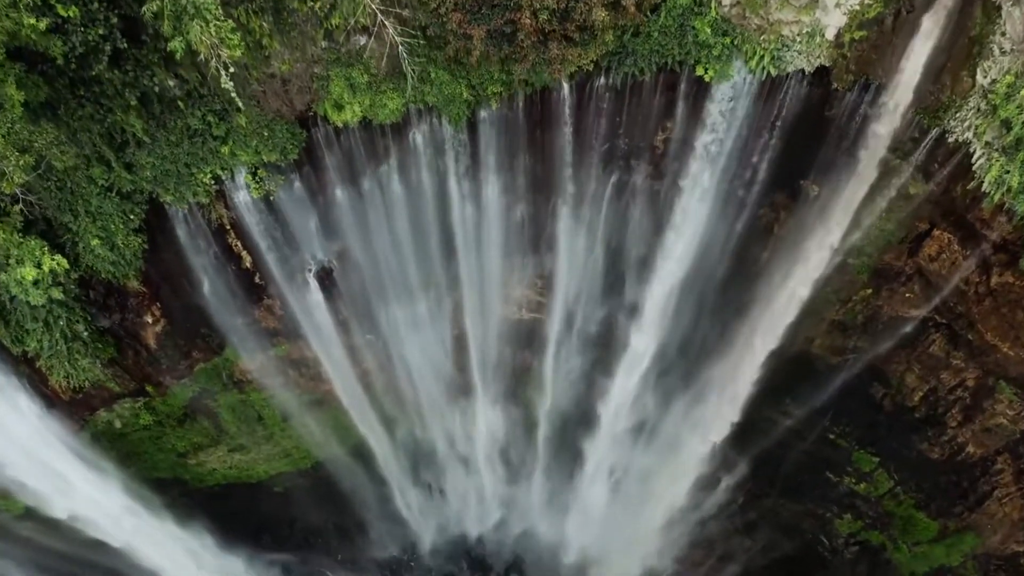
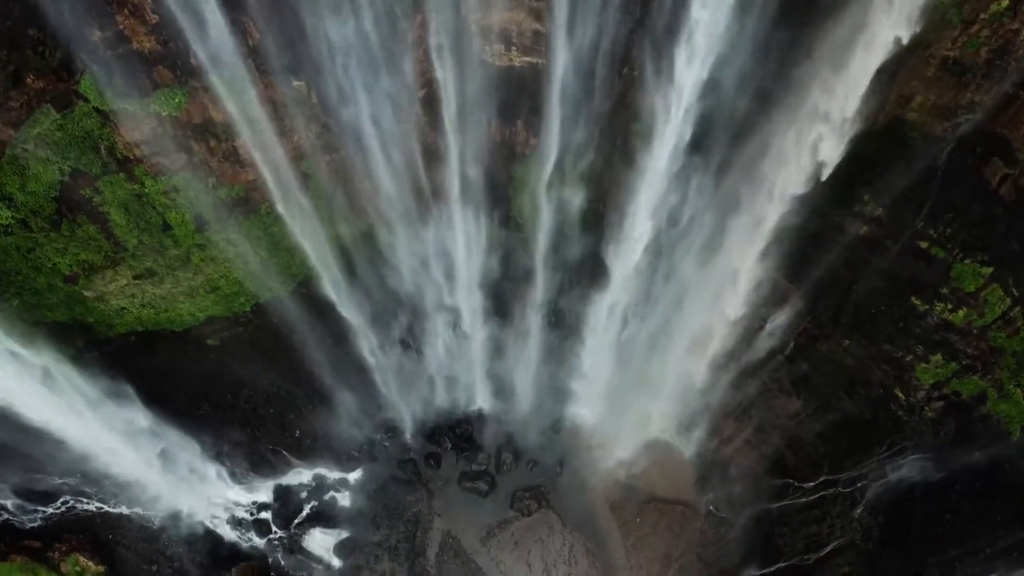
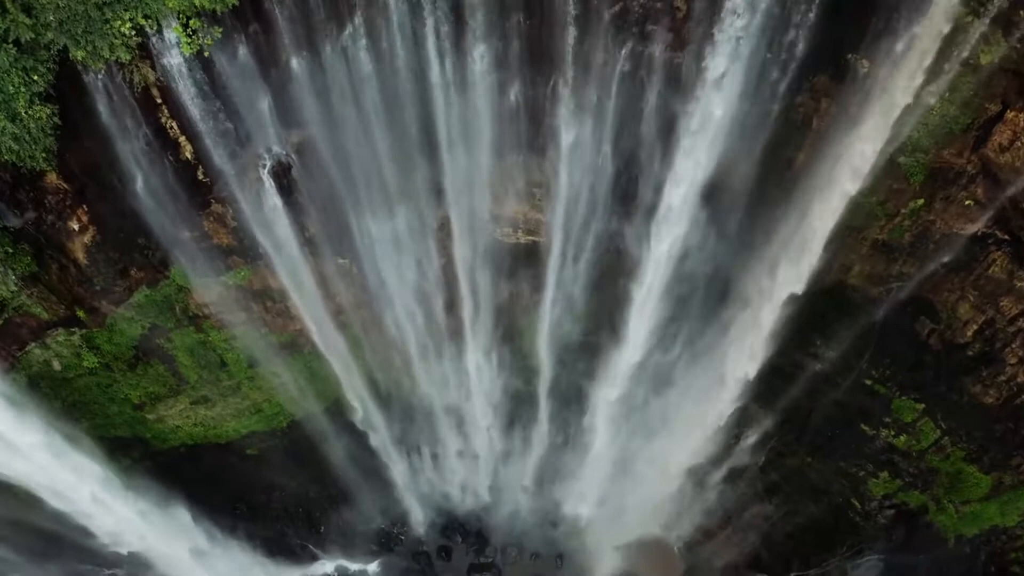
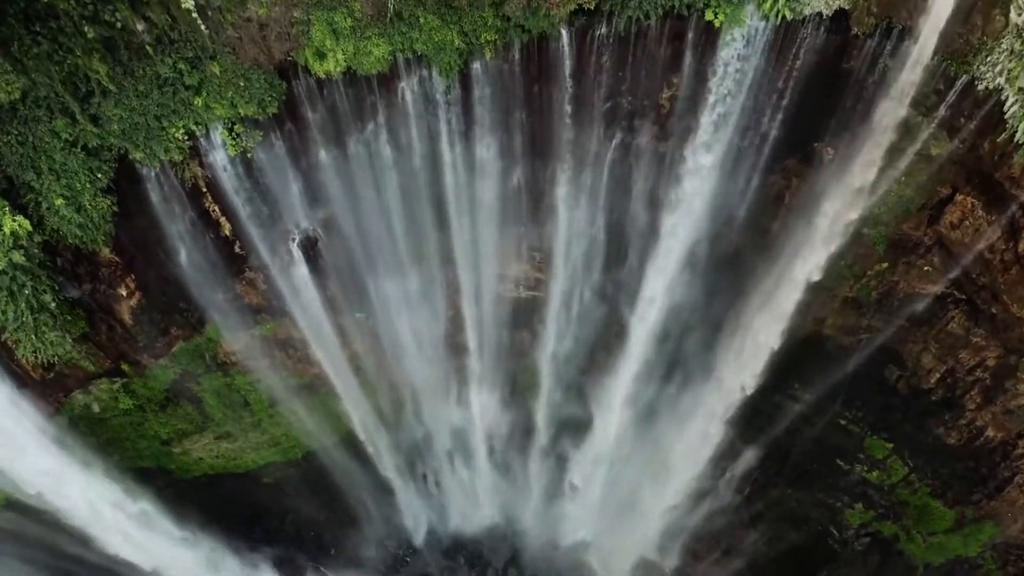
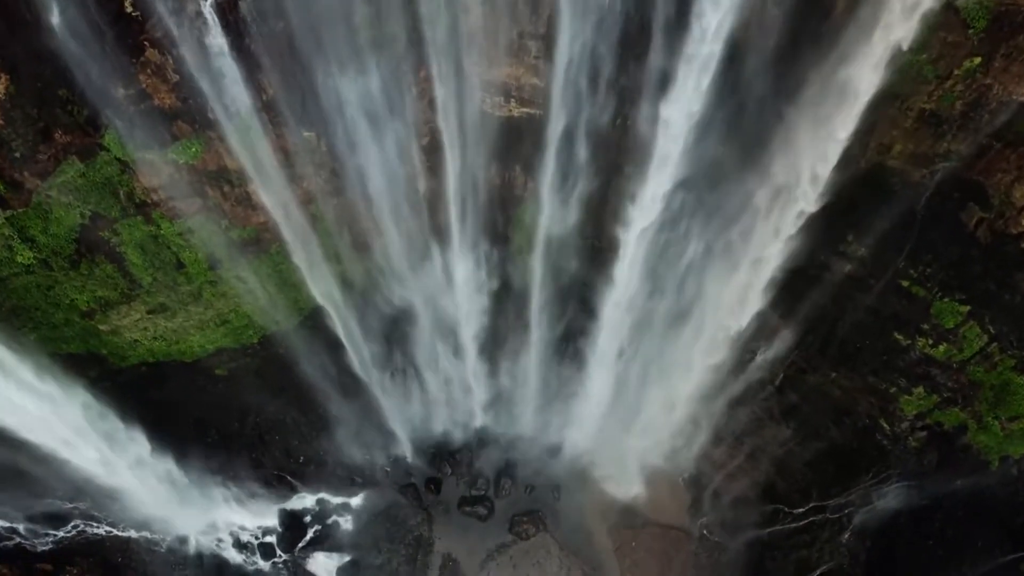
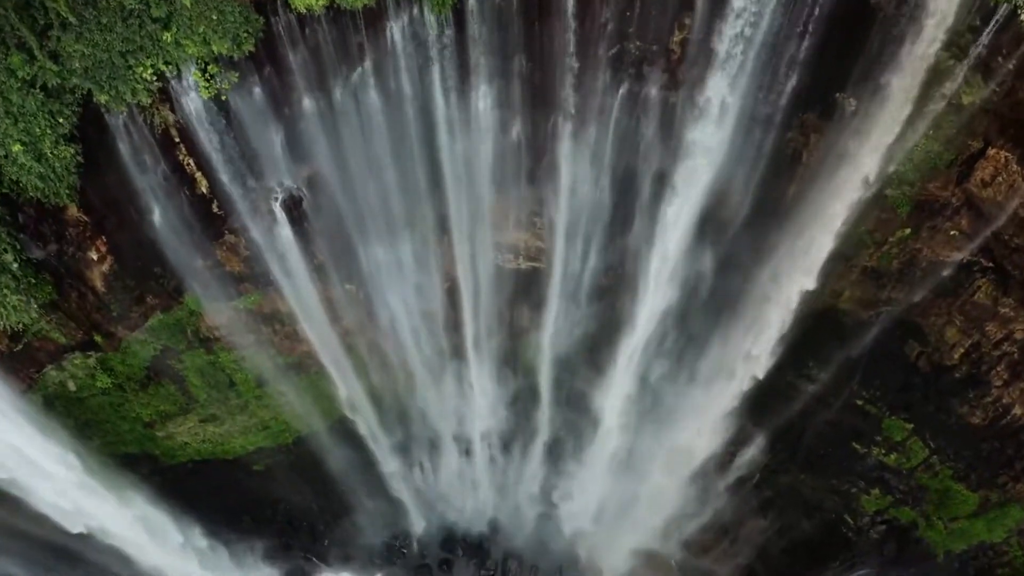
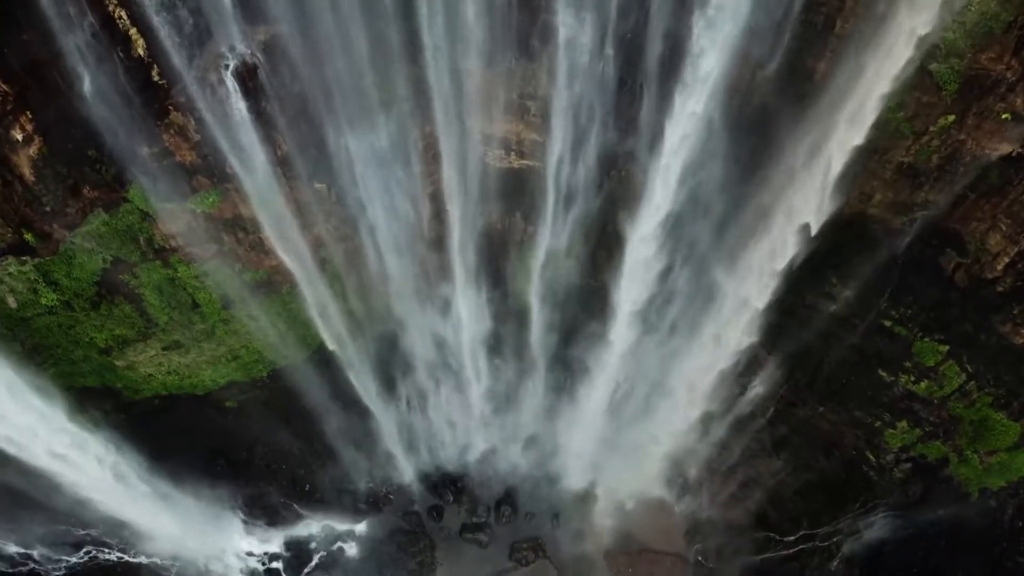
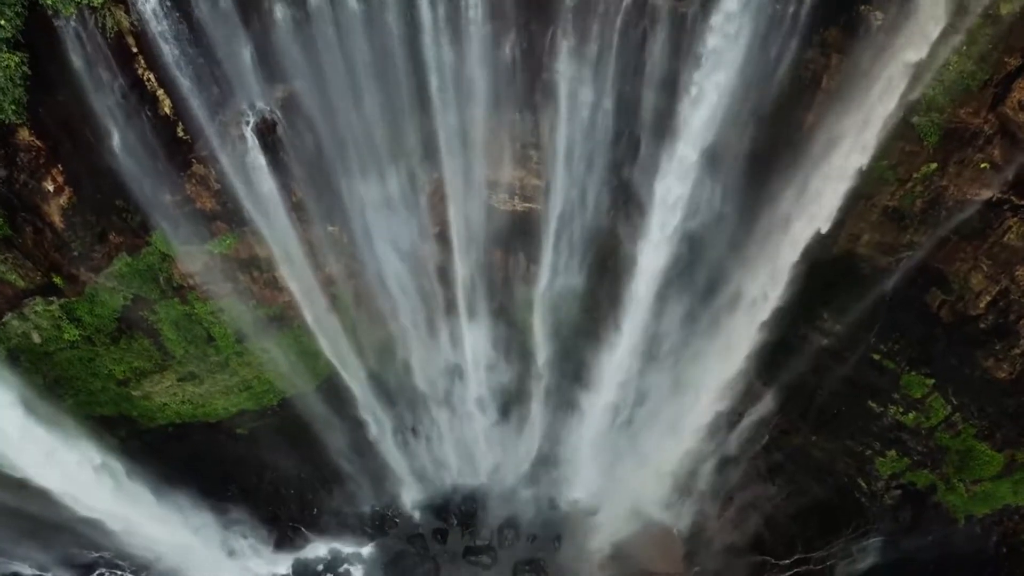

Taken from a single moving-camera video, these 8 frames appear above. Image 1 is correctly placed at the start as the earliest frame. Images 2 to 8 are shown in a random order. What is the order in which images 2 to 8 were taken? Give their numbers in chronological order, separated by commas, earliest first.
4, 6, 3, 8, 7, 5, 2
